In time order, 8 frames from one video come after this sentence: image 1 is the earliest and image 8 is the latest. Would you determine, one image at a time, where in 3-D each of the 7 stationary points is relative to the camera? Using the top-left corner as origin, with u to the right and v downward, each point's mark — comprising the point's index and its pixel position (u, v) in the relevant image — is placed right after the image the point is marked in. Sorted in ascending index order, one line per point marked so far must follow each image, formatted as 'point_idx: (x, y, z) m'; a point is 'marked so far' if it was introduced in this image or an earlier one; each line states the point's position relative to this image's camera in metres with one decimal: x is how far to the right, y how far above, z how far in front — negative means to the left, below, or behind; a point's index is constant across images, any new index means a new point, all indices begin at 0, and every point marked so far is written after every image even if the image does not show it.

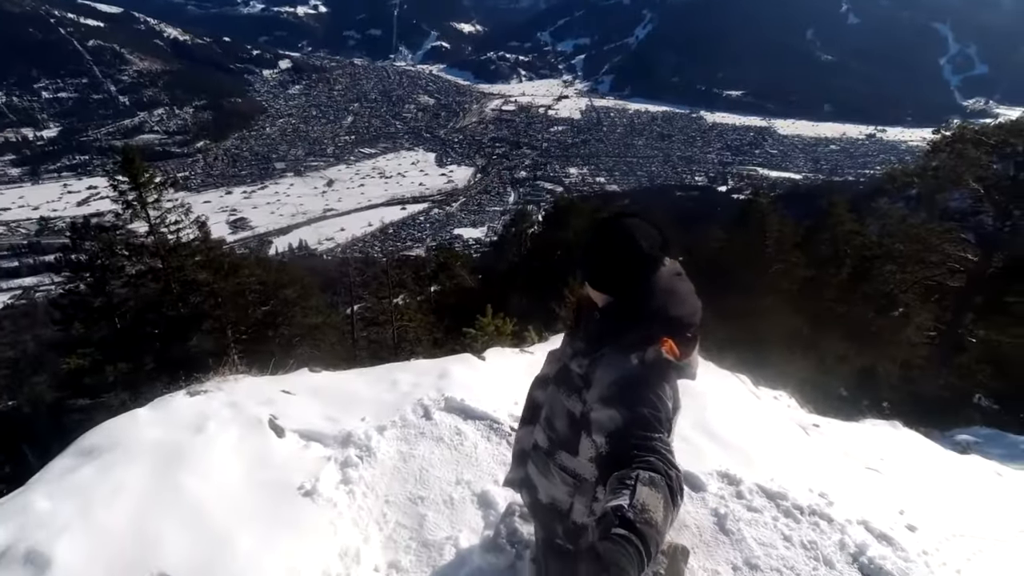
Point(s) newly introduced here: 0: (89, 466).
0: (-2.4, -1.0, +3.2) m
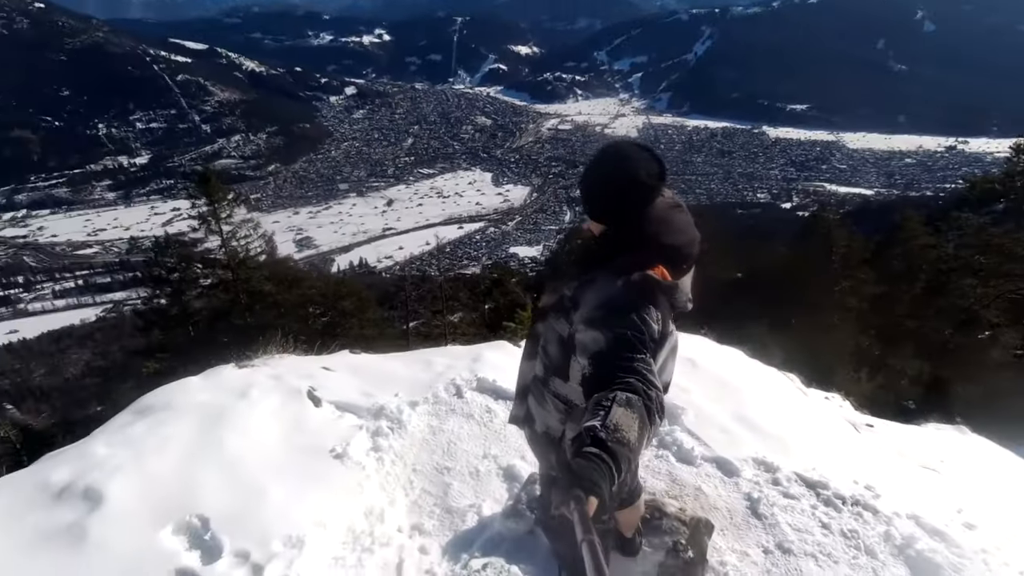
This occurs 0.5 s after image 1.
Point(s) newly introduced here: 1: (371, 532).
0: (-2.3, -0.8, +3.4) m
1: (-0.8, -1.3, +3.1) m
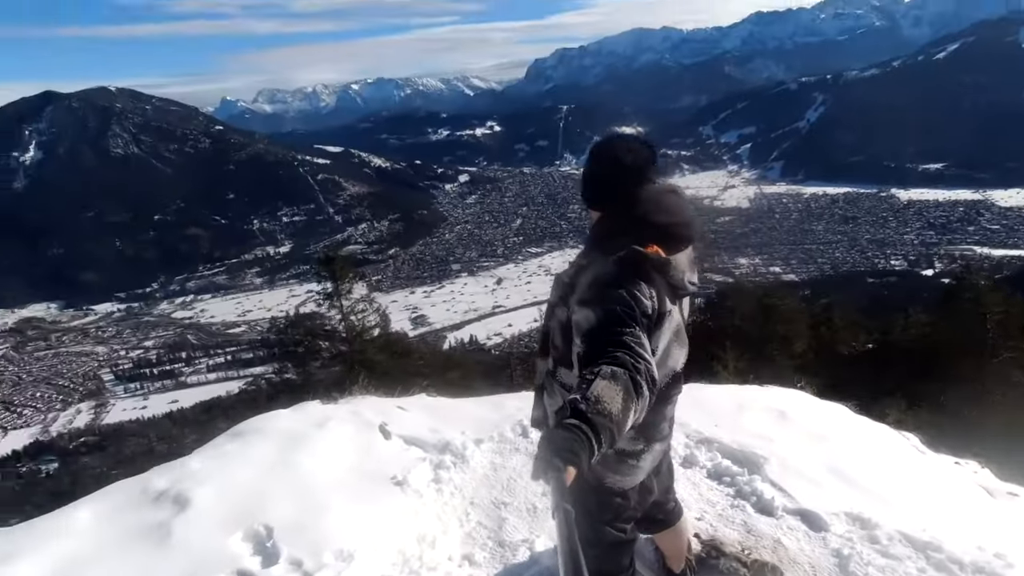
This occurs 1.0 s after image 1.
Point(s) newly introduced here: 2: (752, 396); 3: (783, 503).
0: (-1.9, -1.1, +3.8) m
1: (-0.5, -1.5, +3.1) m
2: (+2.2, -1.0, +5.2) m
3: (+1.7, -1.4, +3.5) m
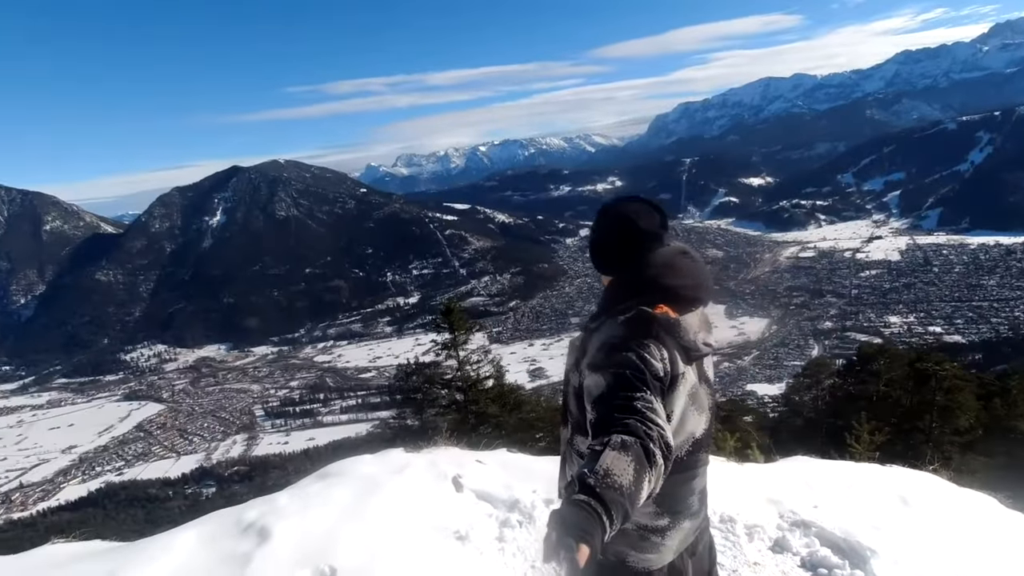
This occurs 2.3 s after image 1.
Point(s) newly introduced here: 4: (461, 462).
0: (-1.4, -1.4, +4.1) m
1: (-0.2, -1.8, +3.1) m
2: (+2.9, -1.6, +4.5) m
3: (+2.1, -1.7, +3.0) m
4: (-0.4, -1.5, +4.7) m
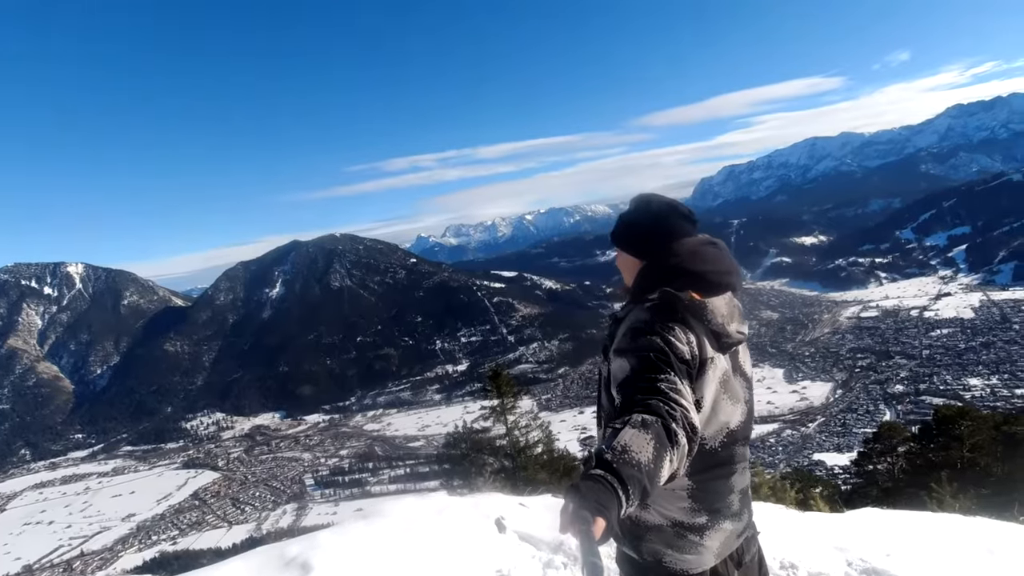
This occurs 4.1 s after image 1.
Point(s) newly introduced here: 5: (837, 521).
0: (-1.1, -1.7, +4.1) m
1: (0.0, -1.9, +2.9) m
2: (+3.2, -1.8, +4.1) m
3: (+2.3, -1.8, +2.7) m
4: (-0.1, -1.8, +4.5) m
5: (+2.6, -1.8, +4.4) m
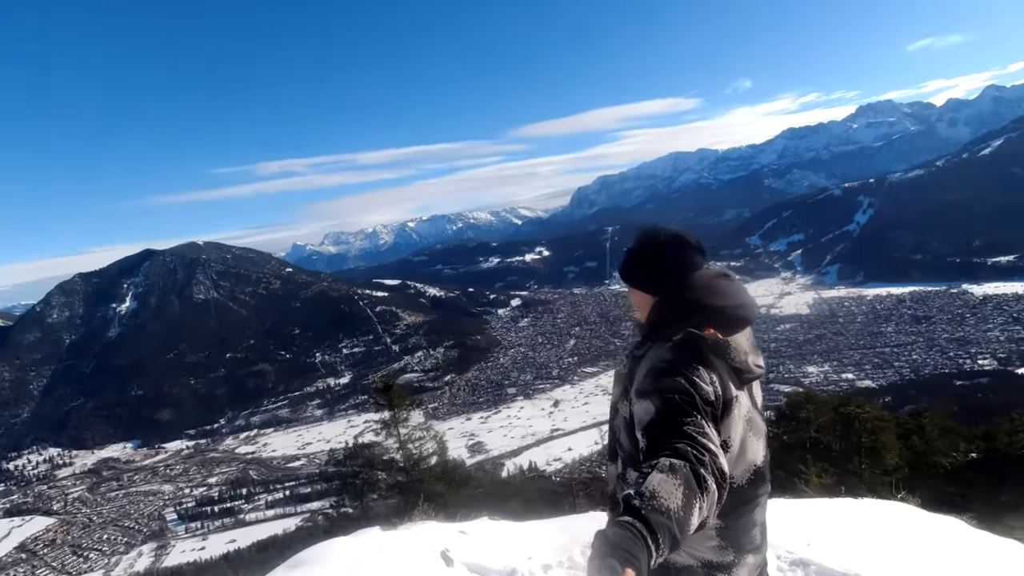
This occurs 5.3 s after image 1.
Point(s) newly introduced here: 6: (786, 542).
0: (-1.4, -1.9, +3.7) m
1: (-0.1, -2.1, +2.8) m
2: (+2.8, -1.9, +4.6) m
3: (+2.1, -1.9, +3.0) m
4: (-0.5, -1.9, +4.4) m
5: (+2.1, -1.9, +4.8) m
6: (+2.1, -1.9, +4.2) m
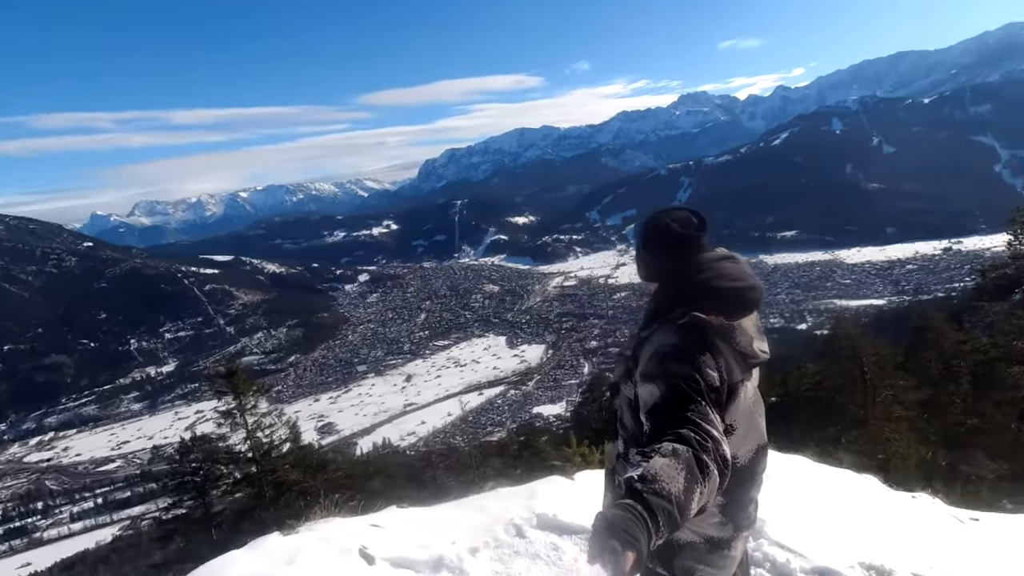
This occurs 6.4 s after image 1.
0: (-1.8, -1.8, +3.2) m
1: (-0.3, -2.0, +2.7) m
2: (+2.0, -1.6, +5.2) m
3: (+1.8, -1.7, +3.5) m
4: (-1.1, -1.8, +4.1) m
5: (+1.3, -1.7, +5.2) m
6: (+1.4, -1.7, +4.6) m
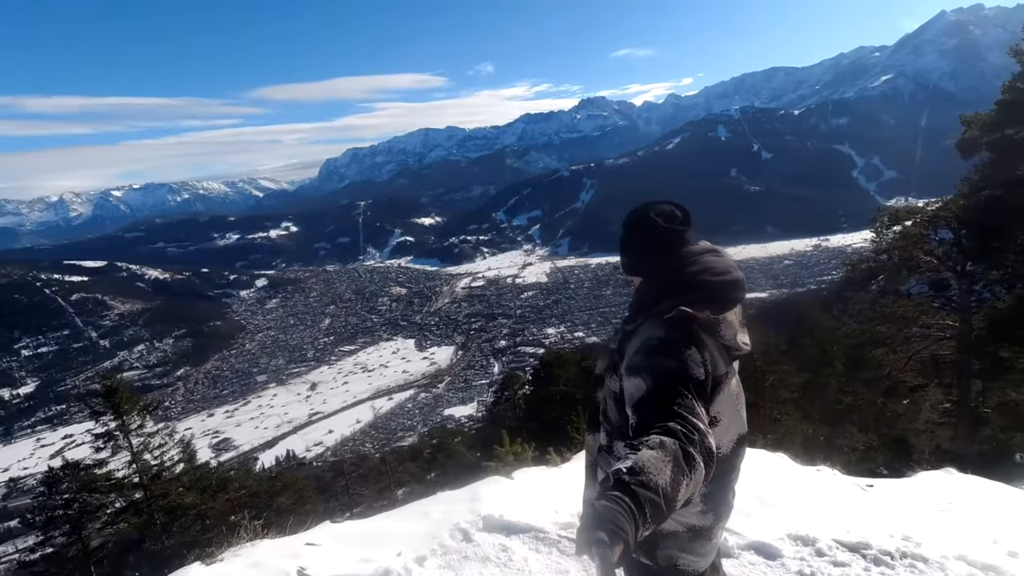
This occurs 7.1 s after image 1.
0: (-2.1, -1.8, +2.8) m
1: (-0.4, -2.0, +2.5) m
2: (+1.4, -1.6, +5.4) m
3: (+1.5, -1.7, +3.7) m
4: (-1.5, -1.8, +3.8) m
5: (+0.7, -1.7, +5.3) m
6: (+0.9, -1.7, +4.7) m
